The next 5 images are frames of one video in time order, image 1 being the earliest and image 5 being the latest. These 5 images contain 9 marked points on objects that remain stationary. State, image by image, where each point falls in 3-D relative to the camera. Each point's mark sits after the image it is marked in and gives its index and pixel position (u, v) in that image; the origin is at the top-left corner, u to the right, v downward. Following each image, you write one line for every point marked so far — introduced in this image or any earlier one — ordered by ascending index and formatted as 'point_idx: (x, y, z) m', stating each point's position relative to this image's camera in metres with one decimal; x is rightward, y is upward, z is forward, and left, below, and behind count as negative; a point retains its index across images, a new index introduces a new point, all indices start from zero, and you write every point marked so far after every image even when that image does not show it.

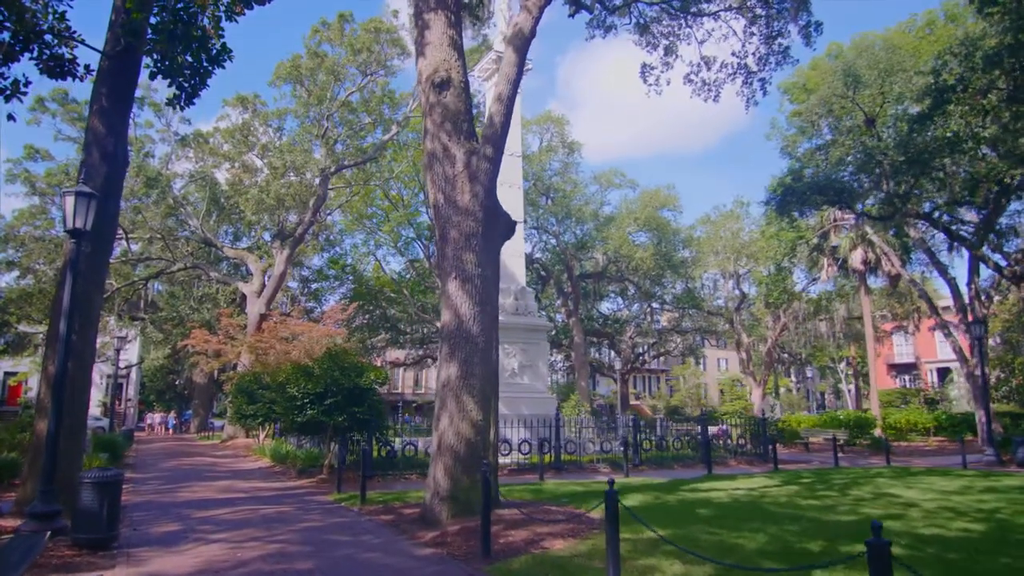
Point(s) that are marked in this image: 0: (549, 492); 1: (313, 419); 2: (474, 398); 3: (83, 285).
0: (+0.6, -3.3, +11.7) m
1: (-4.2, -2.8, +15.1) m
2: (-0.5, -1.4, +9.0) m
3: (-5.9, 0.0, +9.9) m
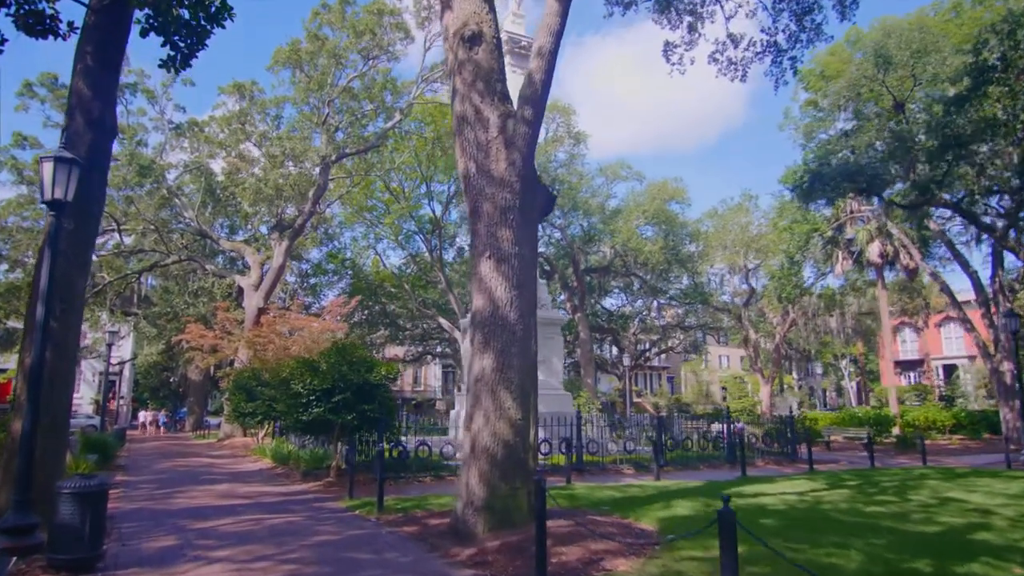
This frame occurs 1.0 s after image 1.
0: (+1.1, -3.1, +10.6) m
1: (-3.7, -2.5, +14.0) m
2: (0.0, -1.2, +7.9) m
3: (-5.4, +0.3, +8.7) m
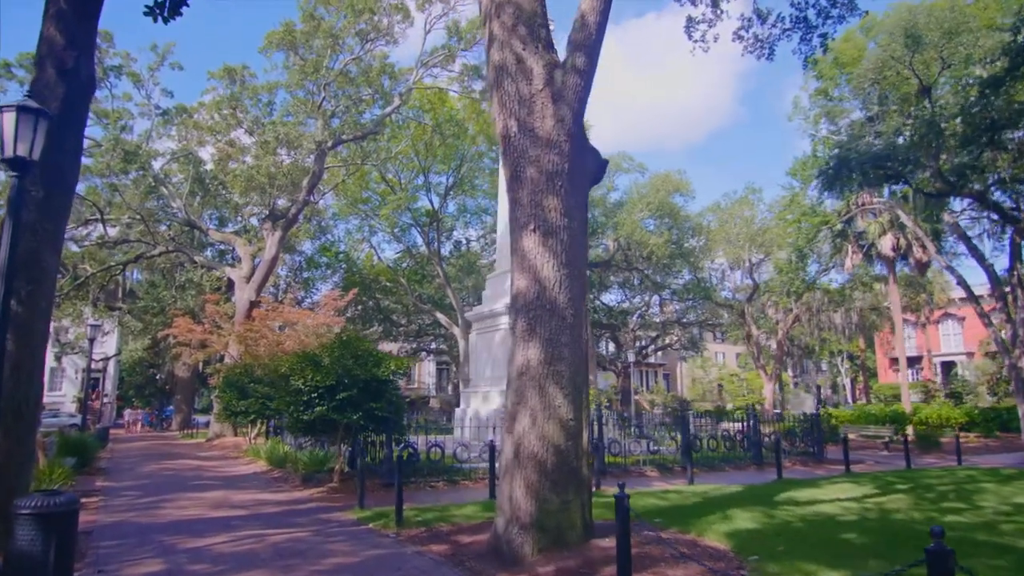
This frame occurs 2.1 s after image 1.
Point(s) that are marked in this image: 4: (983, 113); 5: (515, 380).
0: (+1.5, -2.9, +9.4) m
1: (-3.4, -2.3, +12.7) m
2: (+0.5, -1.0, +6.7) m
3: (-5.0, +0.5, +7.4) m
4: (+12.1, +4.5, +18.3) m
5: (0.0, -0.9, +6.9) m
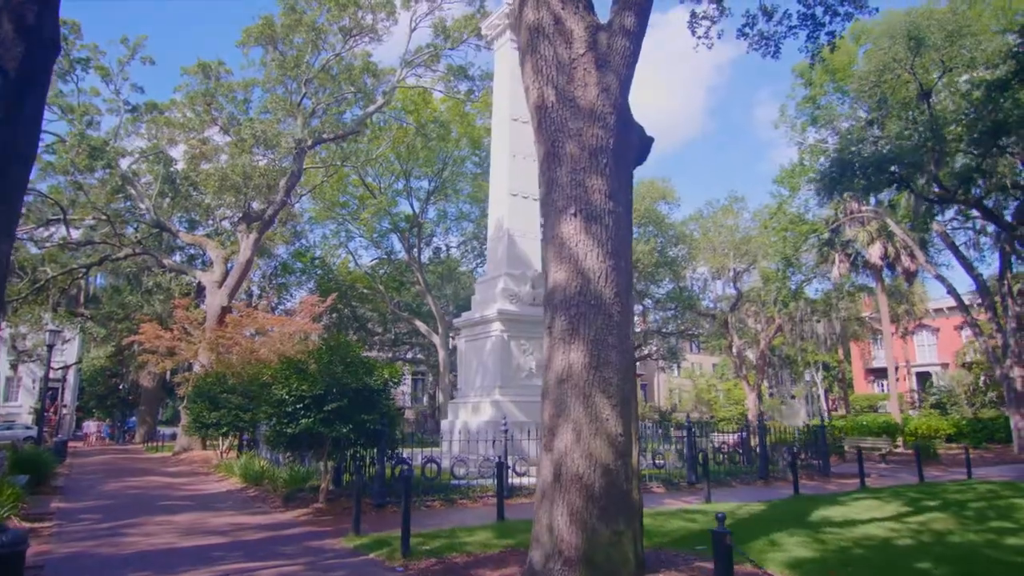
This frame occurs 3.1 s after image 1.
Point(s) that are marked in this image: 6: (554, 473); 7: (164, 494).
0: (+1.7, -2.9, +8.5) m
1: (-3.3, -2.3, +11.6) m
2: (+0.8, -0.9, +5.8) m
3: (-4.7, +0.6, +6.3) m
4: (+12.0, +4.3, +17.9) m
5: (+0.3, -0.8, +5.9) m
6: (+0.3, -1.5, +5.7) m
7: (-7.0, -4.1, +14.4) m
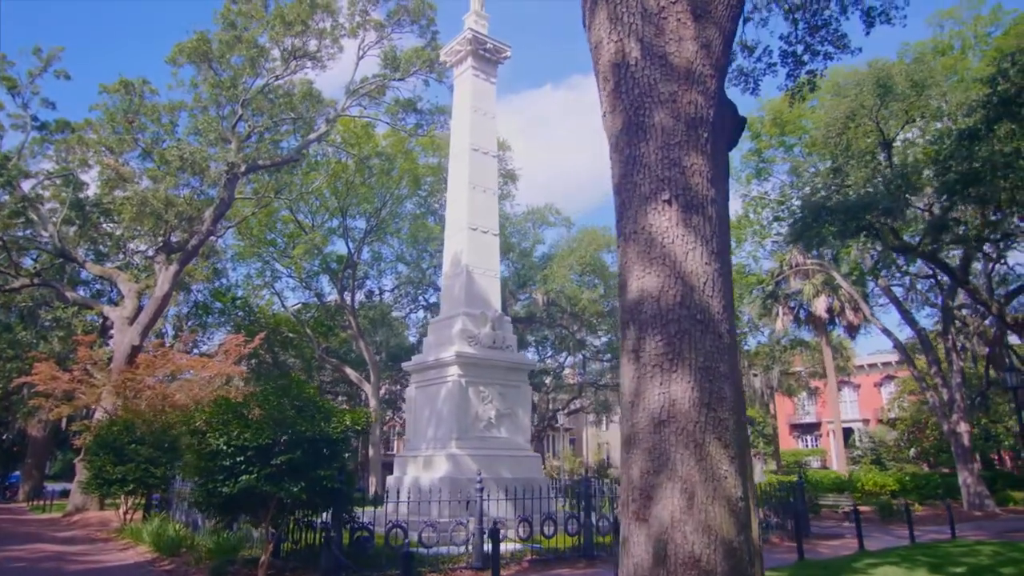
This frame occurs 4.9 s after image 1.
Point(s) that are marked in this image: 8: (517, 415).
0: (+1.9, -3.1, +6.9) m
1: (-3.5, -2.6, +9.5) m
2: (+1.3, -1.0, +4.2) m
3: (-4.2, +0.6, +4.2) m
4: (+11.2, +3.0, +17.8) m
5: (+0.8, -0.9, +4.3) m
6: (+0.8, -1.5, +4.1) m
7: (-7.5, -4.6, +11.7) m
8: (+0.4, -2.8, +16.1) m
